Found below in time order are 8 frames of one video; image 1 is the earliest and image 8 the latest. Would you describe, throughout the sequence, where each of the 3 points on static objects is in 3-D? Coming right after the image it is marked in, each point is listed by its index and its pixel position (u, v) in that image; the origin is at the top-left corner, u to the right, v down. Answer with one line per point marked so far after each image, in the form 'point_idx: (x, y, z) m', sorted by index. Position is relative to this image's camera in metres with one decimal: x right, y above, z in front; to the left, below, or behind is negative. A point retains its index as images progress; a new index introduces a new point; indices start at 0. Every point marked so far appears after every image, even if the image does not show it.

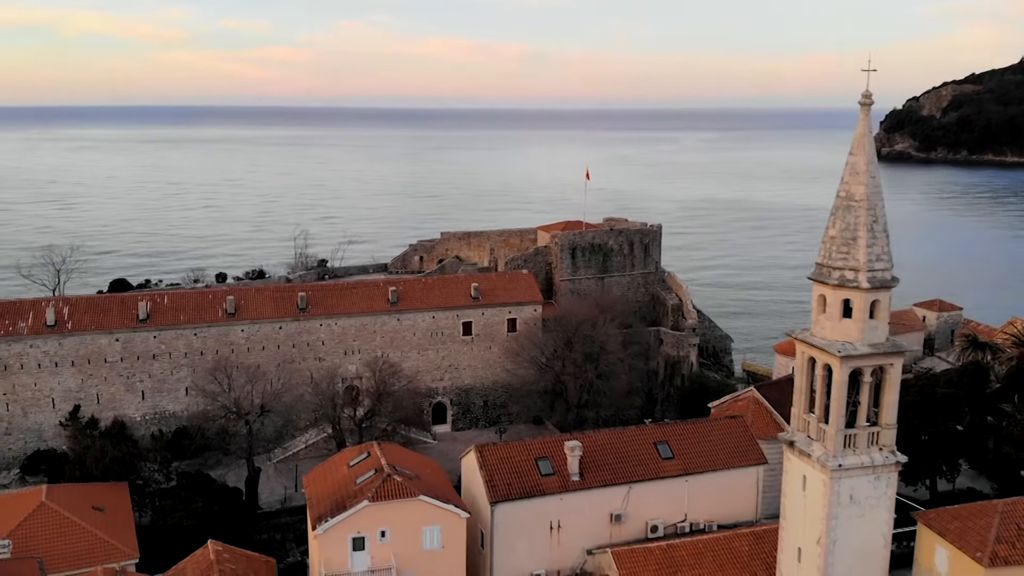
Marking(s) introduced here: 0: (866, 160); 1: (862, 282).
0: (+7.6, +2.7, +18.7) m
1: (+7.5, +0.1, +18.7) m
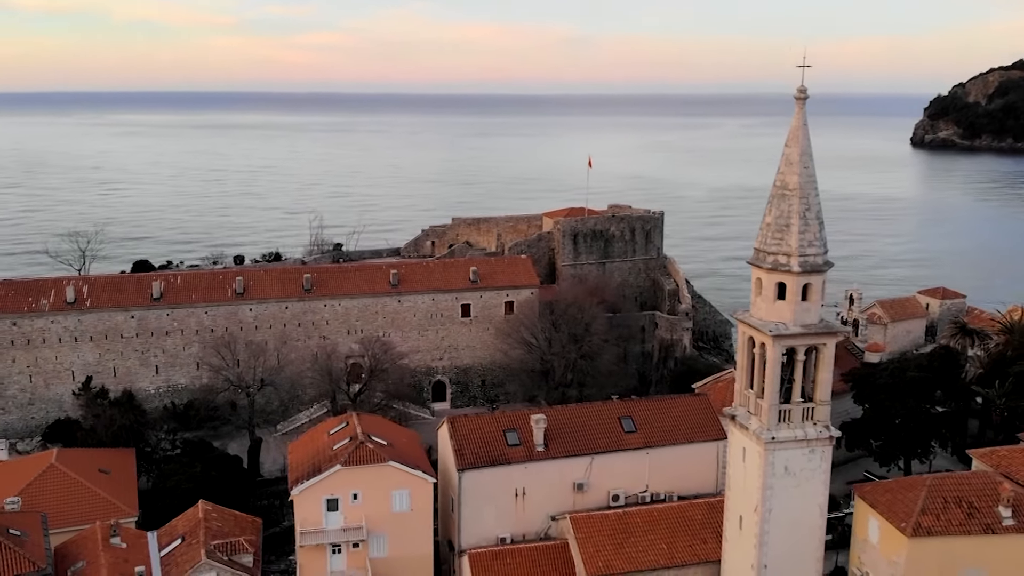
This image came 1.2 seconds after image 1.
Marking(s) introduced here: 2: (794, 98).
0: (+6.6, +3.1, +19.9) m
1: (+6.4, +0.5, +19.9) m
2: (+6.5, +4.4, +19.9) m
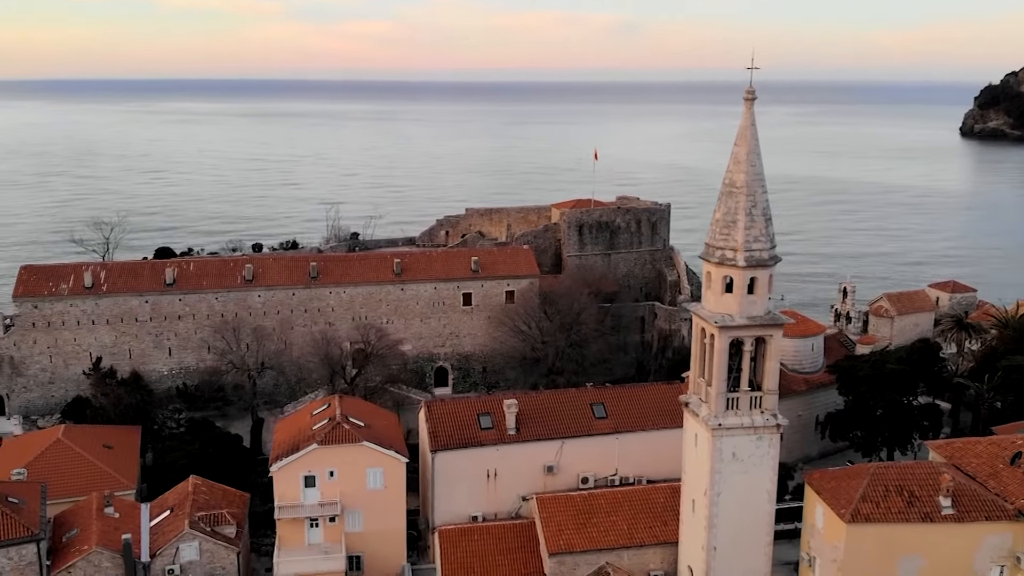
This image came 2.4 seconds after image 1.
0: (+5.6, +3.3, +20.6) m
1: (+5.4, +0.6, +20.7) m
2: (+5.5, +4.5, +20.7) m
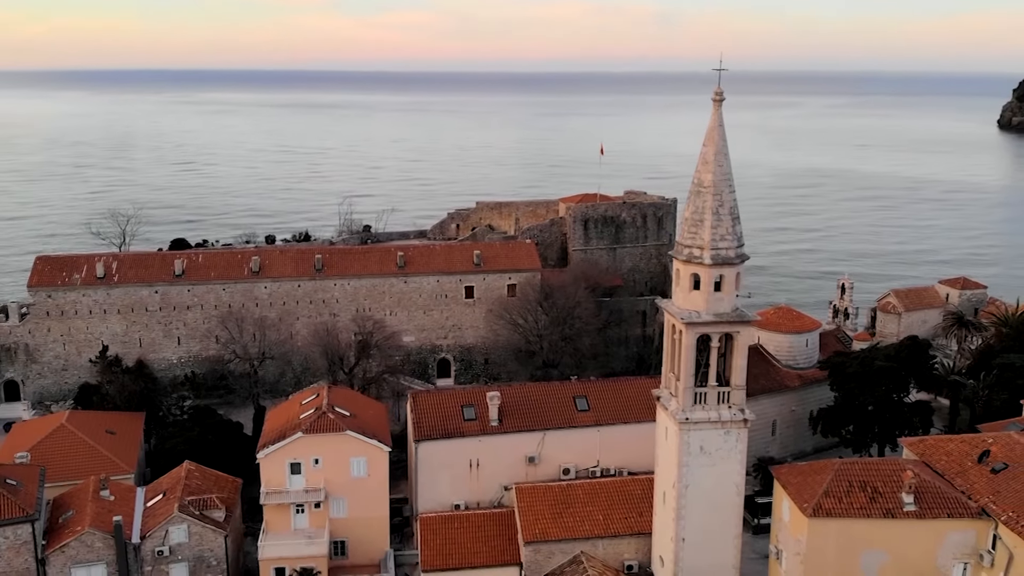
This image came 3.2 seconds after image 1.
0: (+4.9, +3.3, +21.0) m
1: (+4.7, +0.7, +21.1) m
2: (+4.8, +4.6, +21.1) m
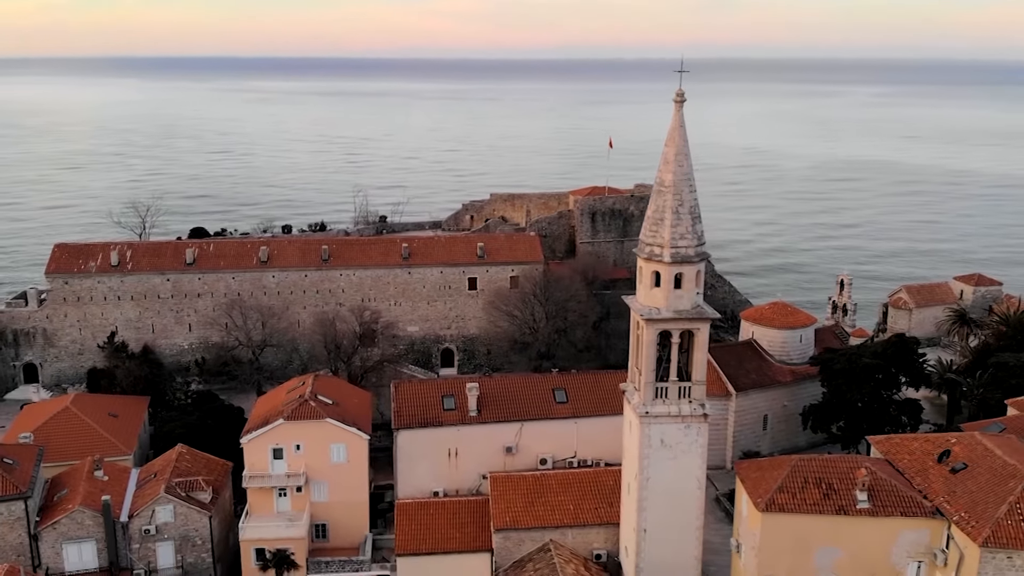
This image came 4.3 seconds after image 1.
0: (+4.0, +3.4, +21.4) m
1: (+3.8, +0.8, +21.5) m
2: (+3.9, +4.6, +21.4) m
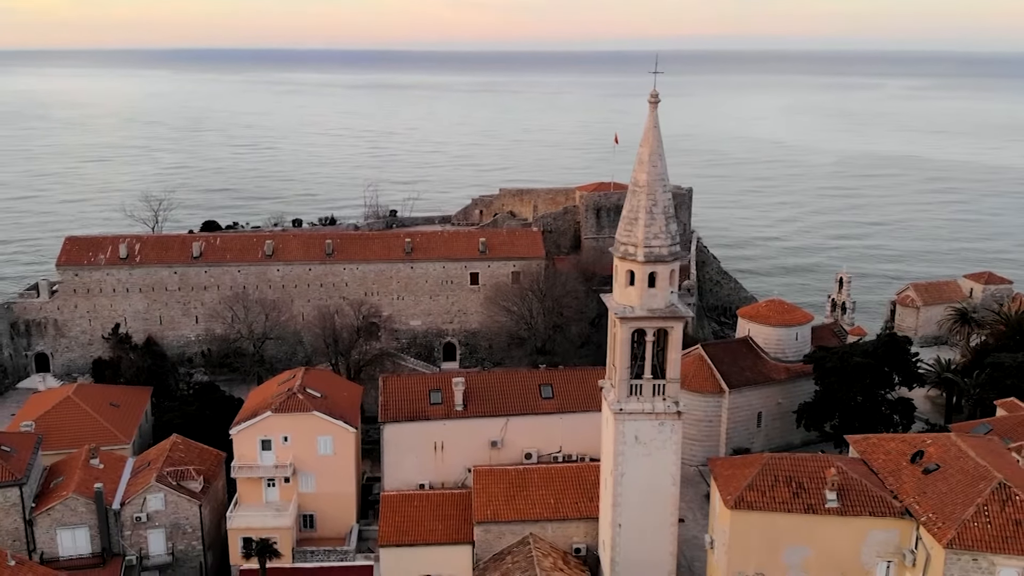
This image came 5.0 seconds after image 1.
0: (+3.4, +3.4, +21.6) m
1: (+3.1, +0.8, +21.8) m
2: (+3.3, +4.7, +21.6) m
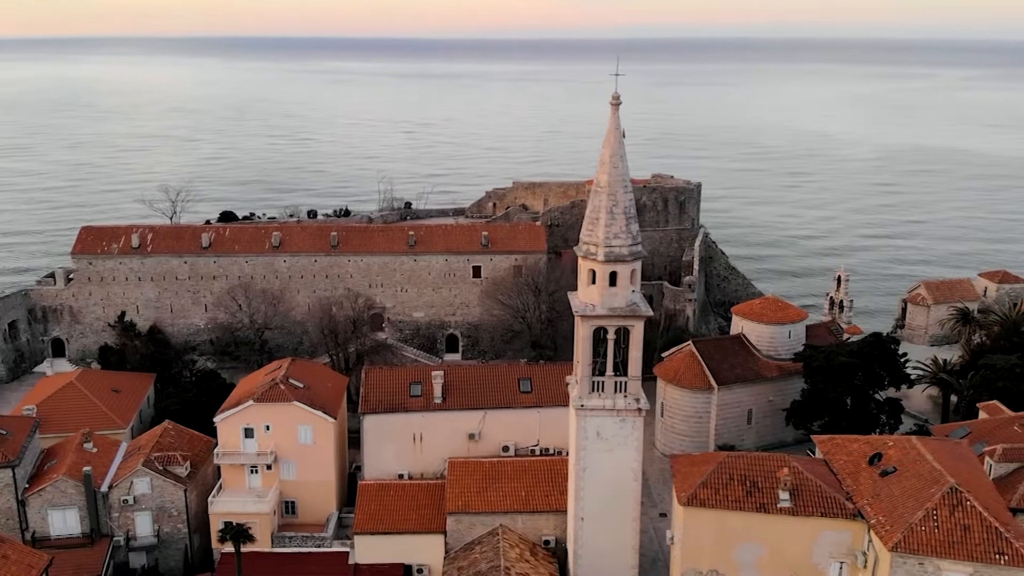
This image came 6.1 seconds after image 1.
0: (+2.5, +3.4, +21.9) m
1: (+2.2, +0.8, +22.1) m
2: (+2.4, +4.7, +21.9) m
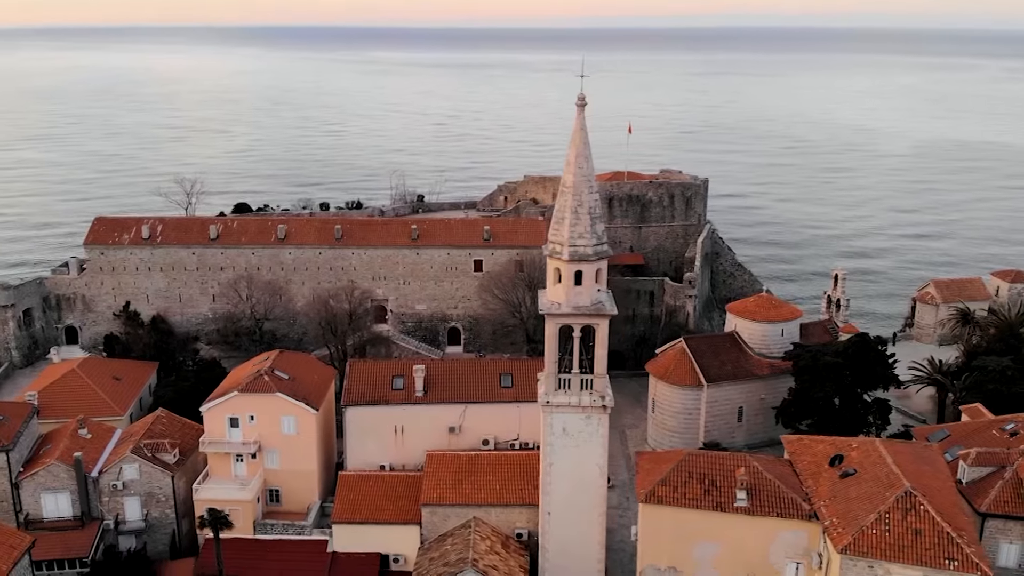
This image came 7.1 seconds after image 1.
0: (+1.6, +3.4, +22.2) m
1: (+1.3, +0.8, +22.4) m
2: (+1.6, +4.7, +22.2) m
